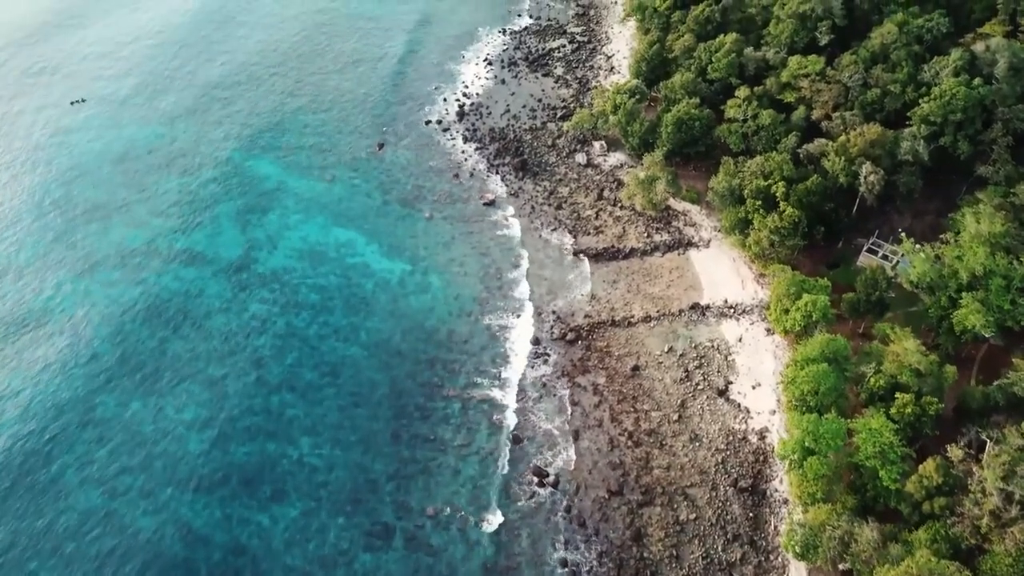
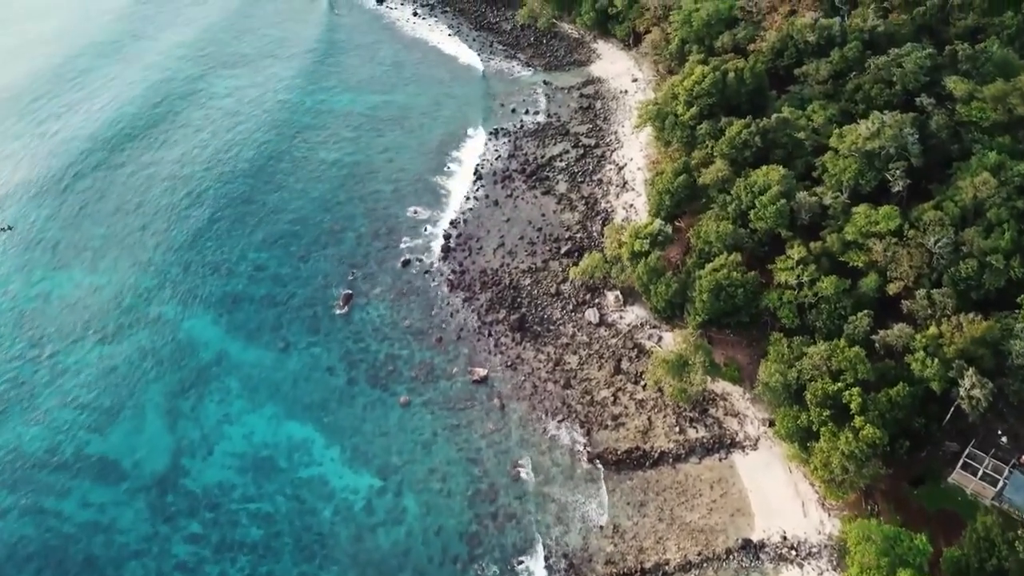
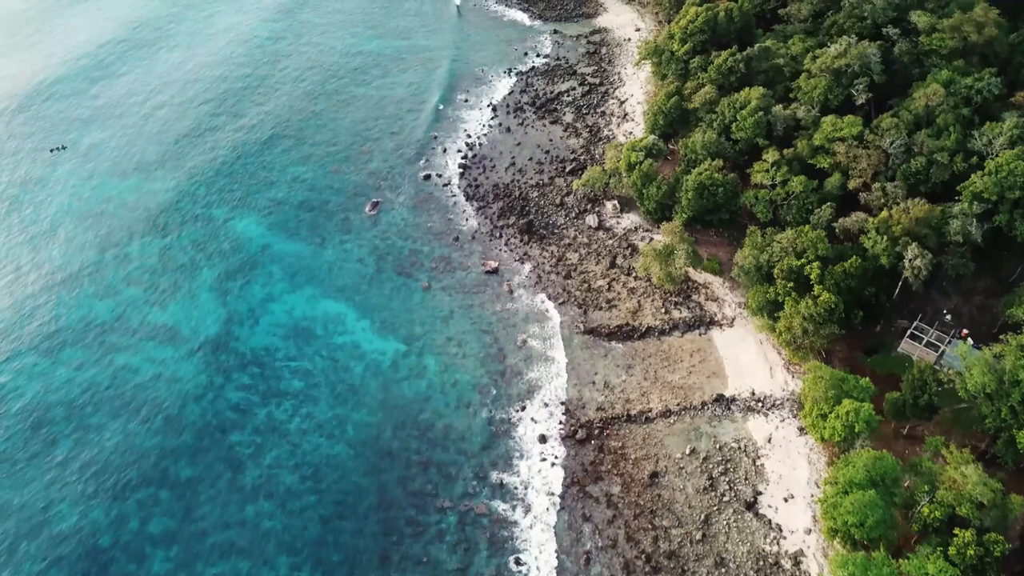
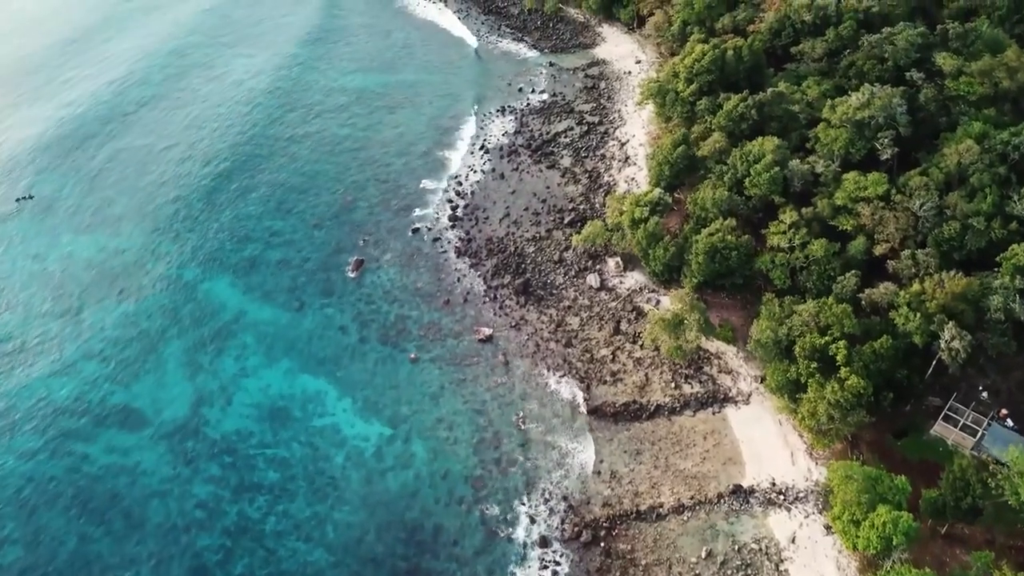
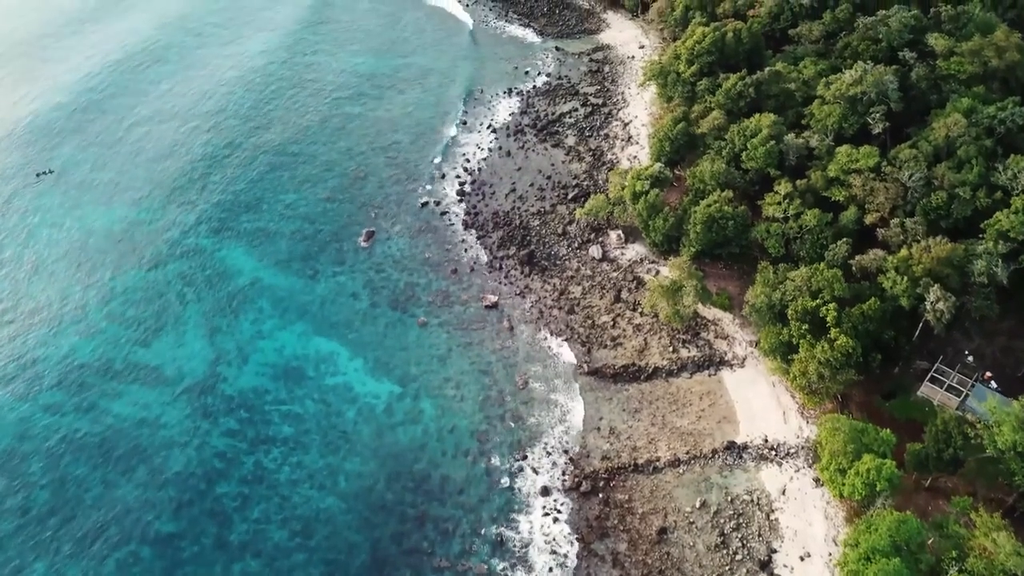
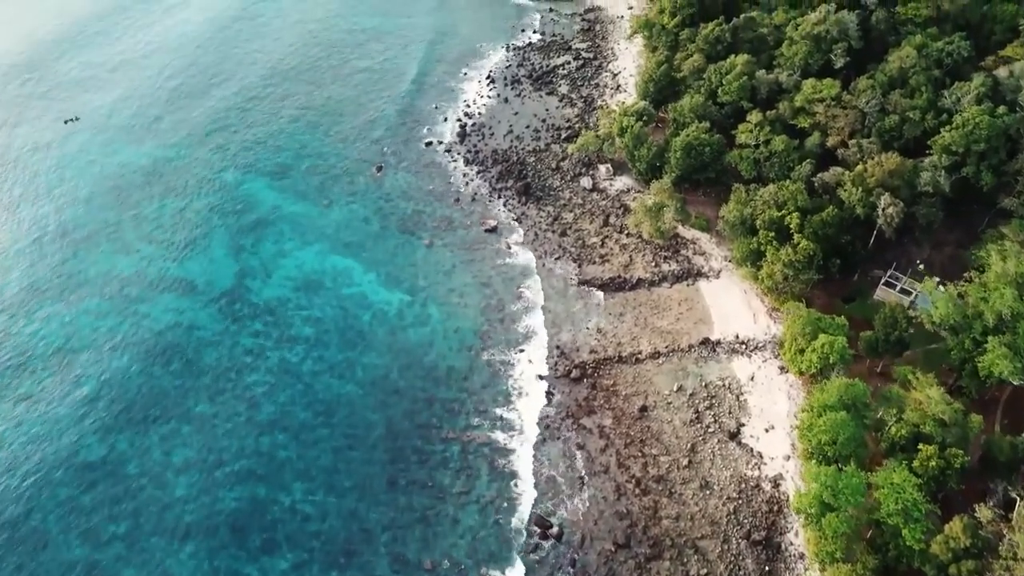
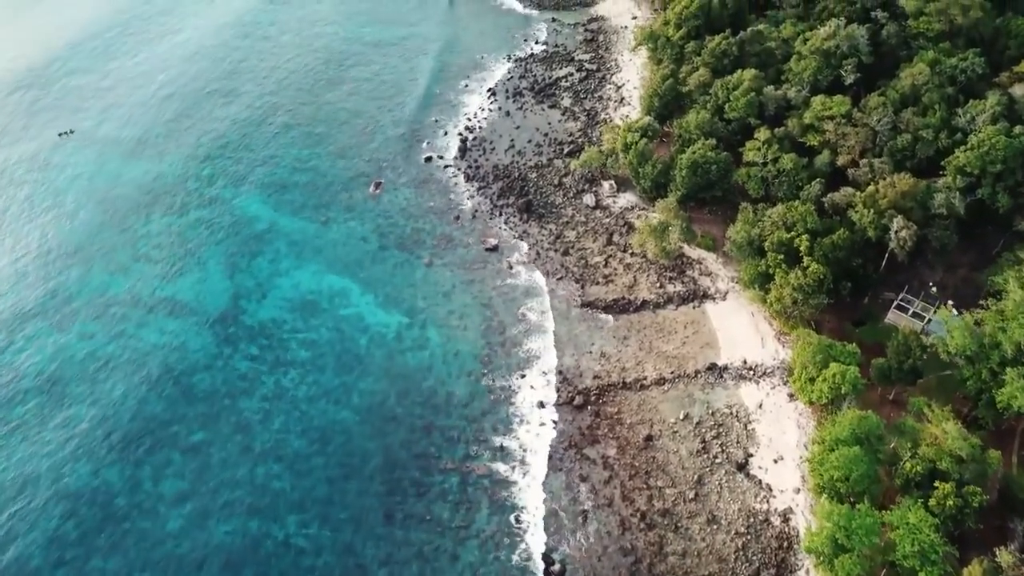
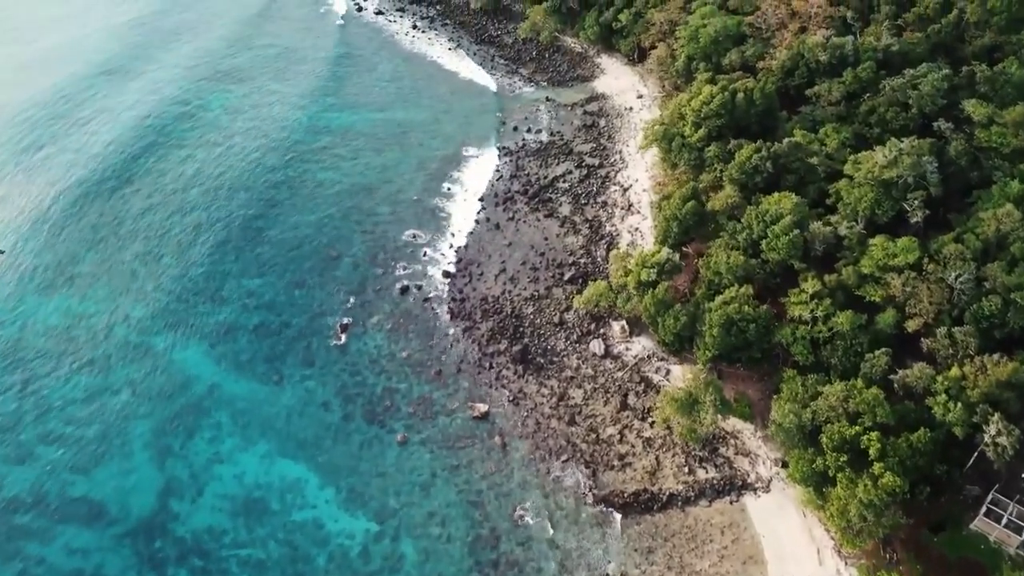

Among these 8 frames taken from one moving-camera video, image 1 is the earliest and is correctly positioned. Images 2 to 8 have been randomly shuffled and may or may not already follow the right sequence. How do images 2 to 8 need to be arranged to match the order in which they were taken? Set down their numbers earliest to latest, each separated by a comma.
6, 7, 3, 5, 4, 2, 8
